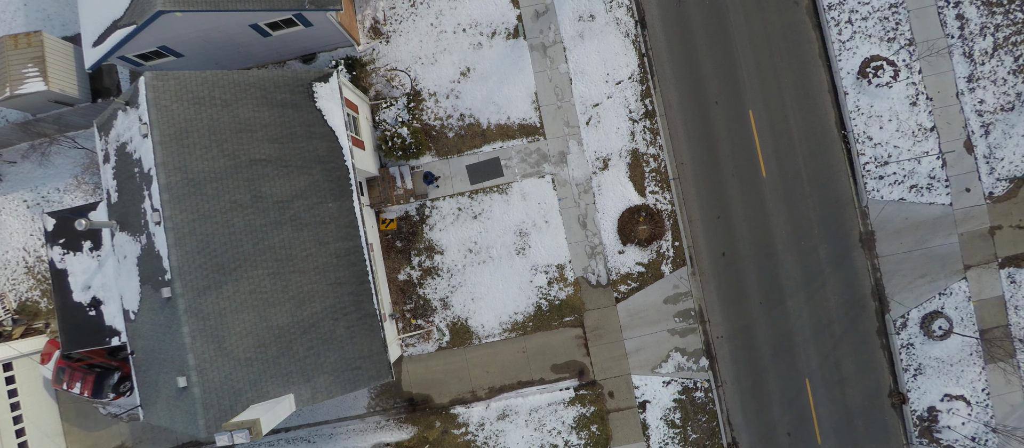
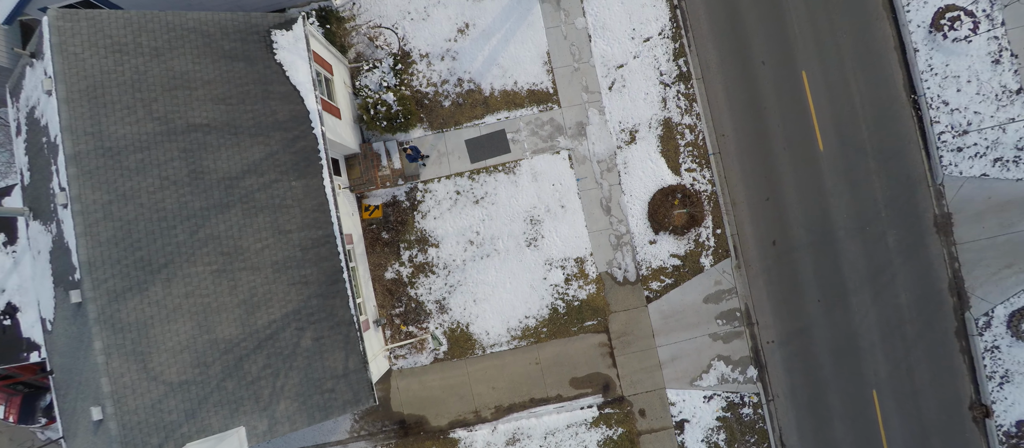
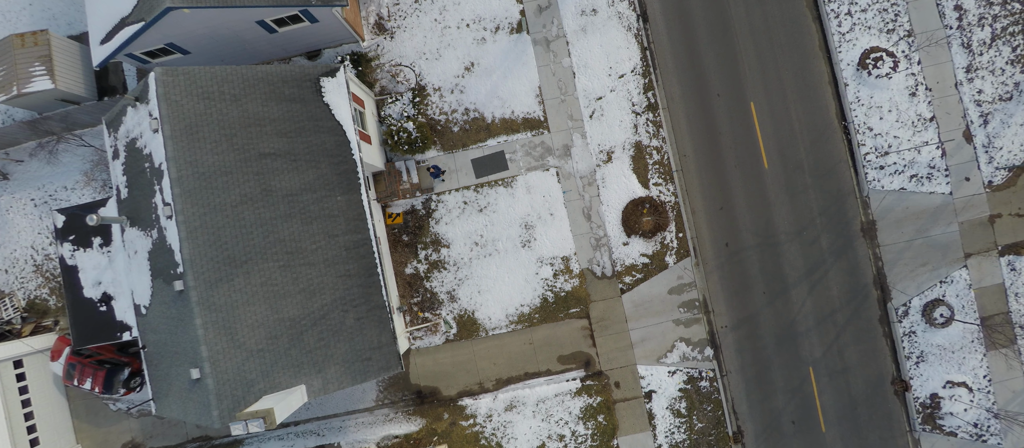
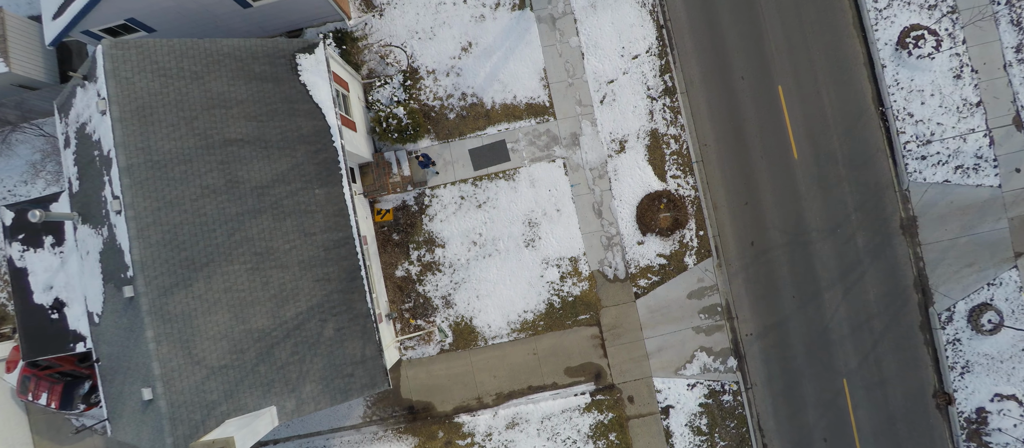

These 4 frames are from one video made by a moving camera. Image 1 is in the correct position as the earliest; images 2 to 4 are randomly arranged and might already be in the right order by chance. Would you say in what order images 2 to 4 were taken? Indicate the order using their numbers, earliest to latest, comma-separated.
3, 4, 2
